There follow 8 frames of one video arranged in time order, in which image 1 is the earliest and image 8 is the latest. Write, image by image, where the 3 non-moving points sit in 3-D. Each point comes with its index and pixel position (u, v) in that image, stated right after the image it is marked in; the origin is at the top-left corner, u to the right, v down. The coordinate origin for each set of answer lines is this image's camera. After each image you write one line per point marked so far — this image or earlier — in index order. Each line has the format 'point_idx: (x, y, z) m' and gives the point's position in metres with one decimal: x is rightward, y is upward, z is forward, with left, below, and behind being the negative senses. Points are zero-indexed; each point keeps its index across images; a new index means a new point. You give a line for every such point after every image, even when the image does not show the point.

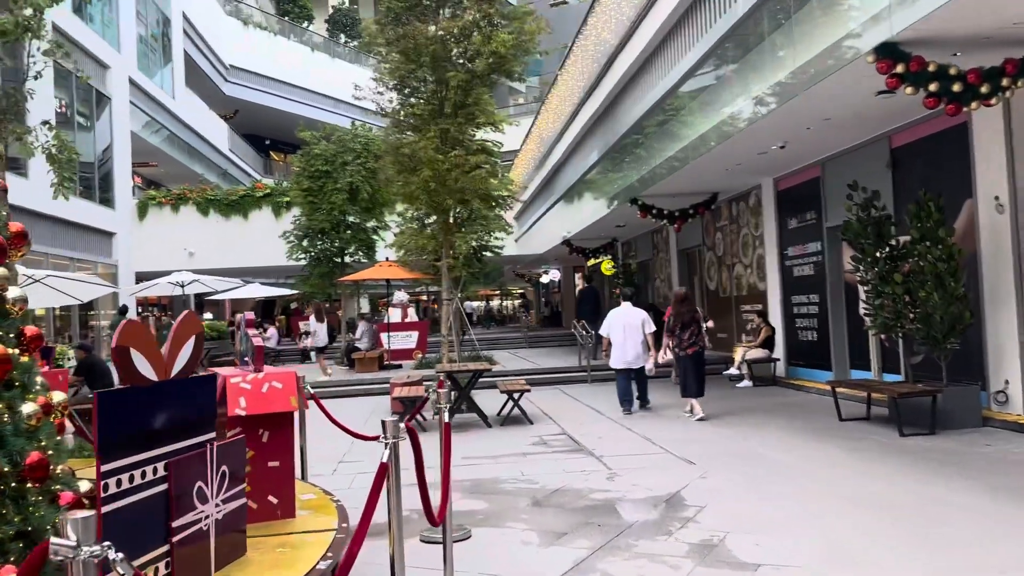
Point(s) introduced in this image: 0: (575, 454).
0: (+0.6, -1.6, +7.9) m
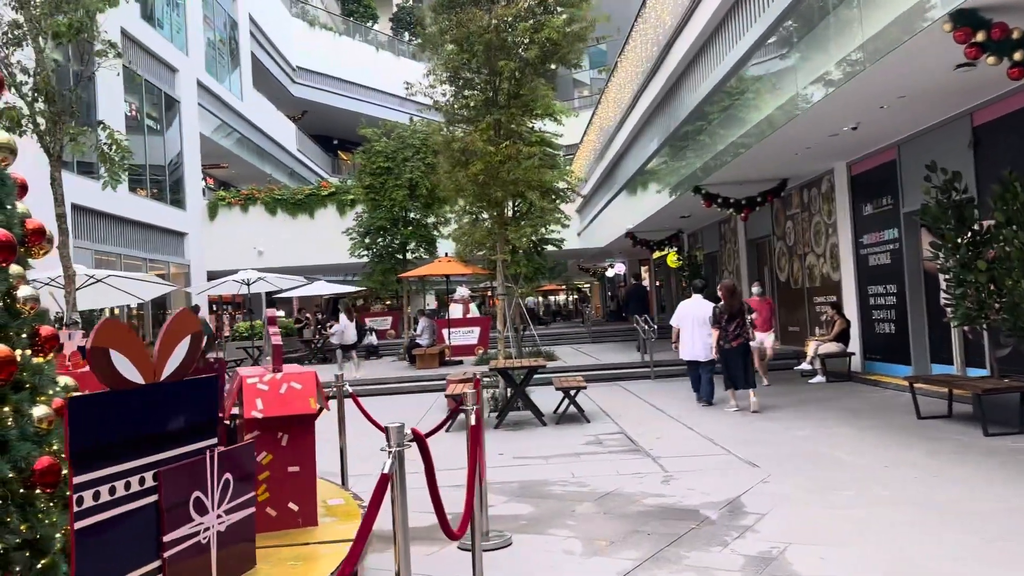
0: (+1.1, -1.5, +7.6) m
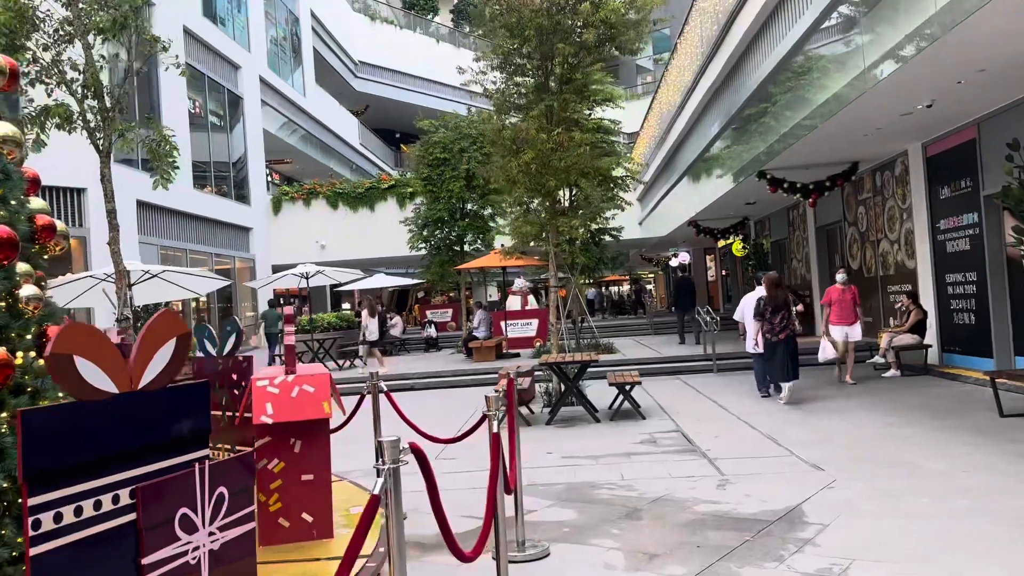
0: (+1.5, -1.4, +7.2) m
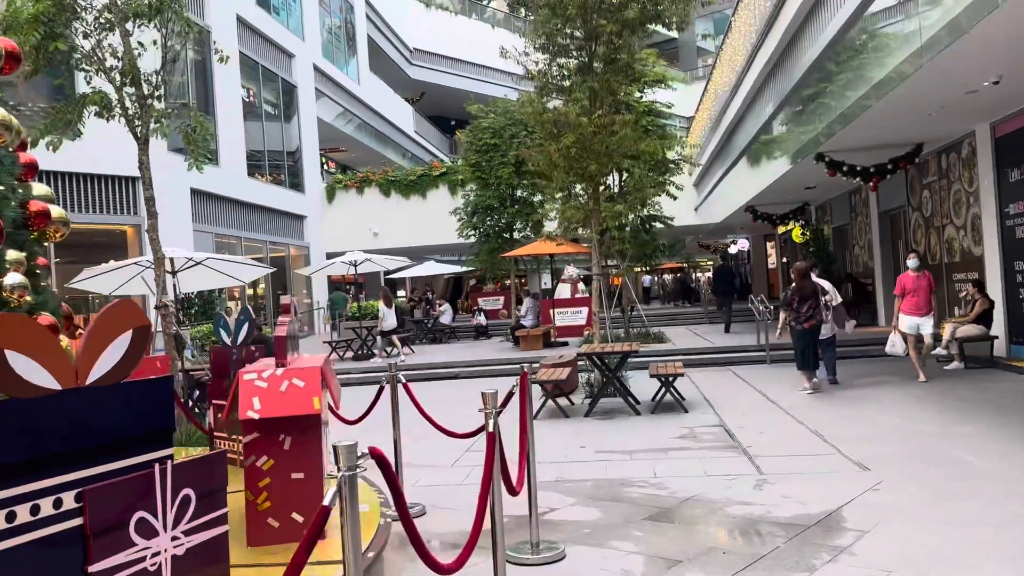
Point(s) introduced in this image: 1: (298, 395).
0: (+1.7, -1.3, +6.8) m
1: (-0.8, -0.4, +3.3) m
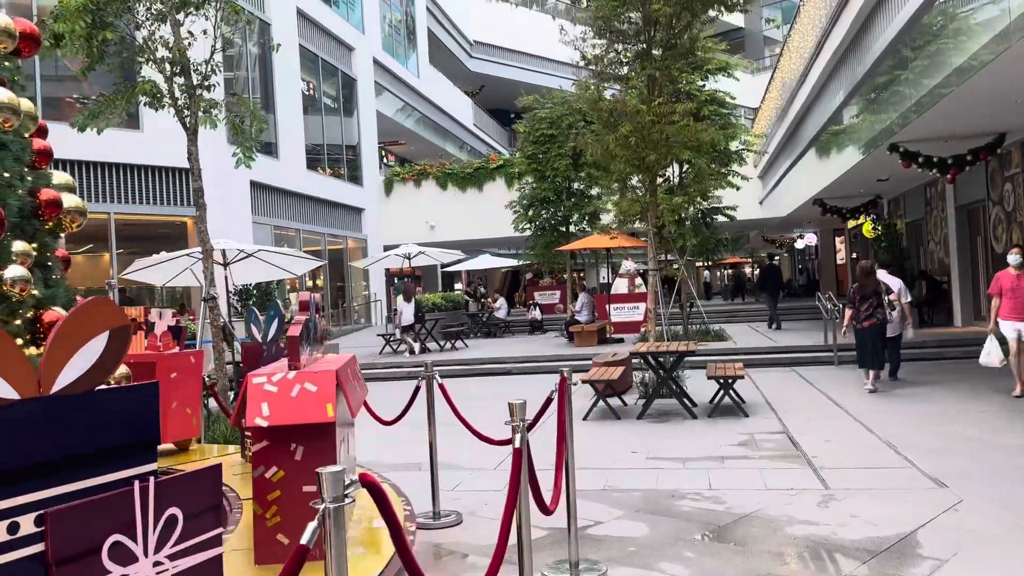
0: (+2.1, -1.3, +6.4) m
1: (-0.7, -0.4, +3.0) m
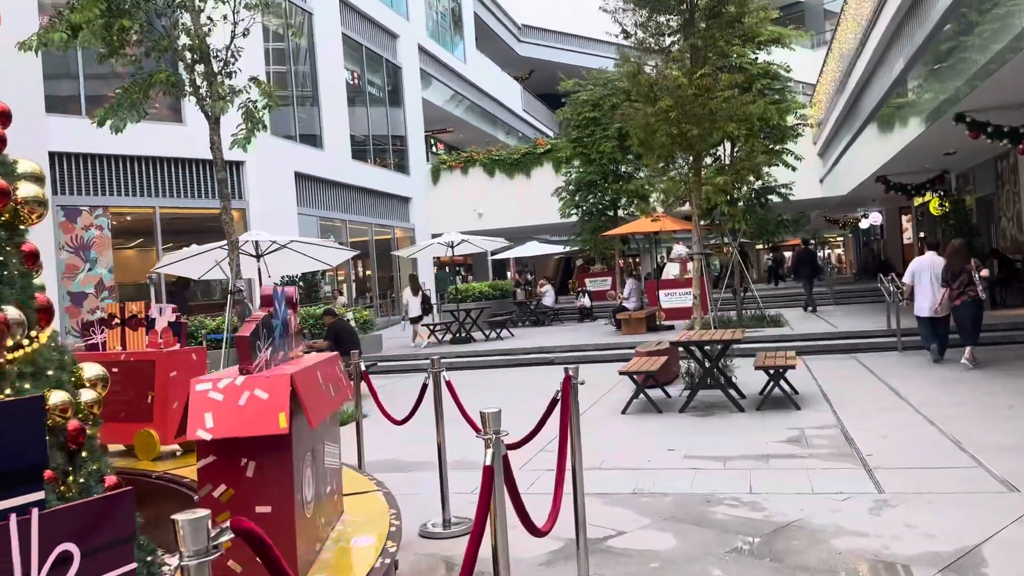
0: (+2.2, -1.2, +5.8) m
1: (-0.8, -0.4, +2.7) m
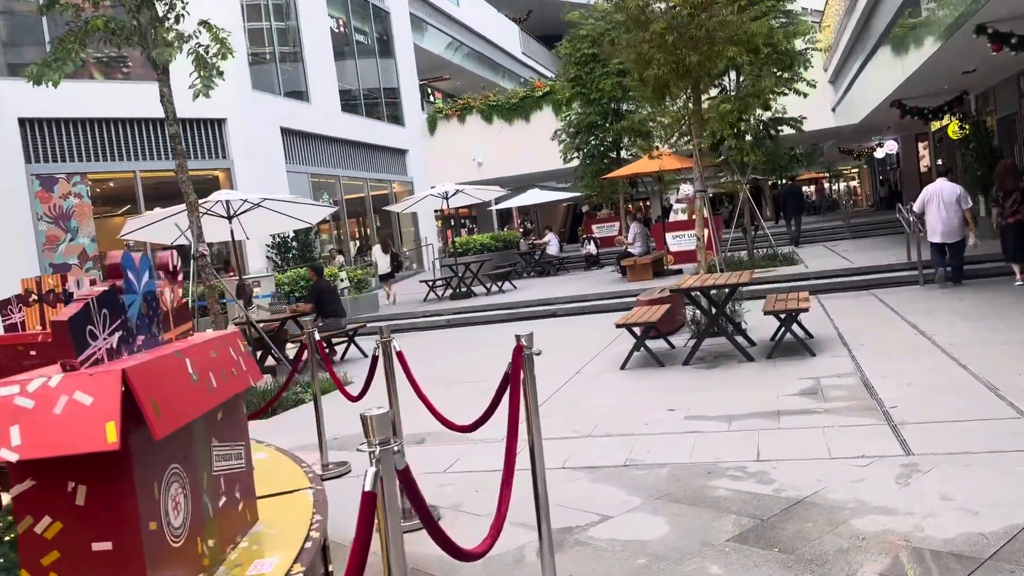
0: (+2.1, -0.8, +5.1) m
1: (-1.0, -0.3, +2.0) m
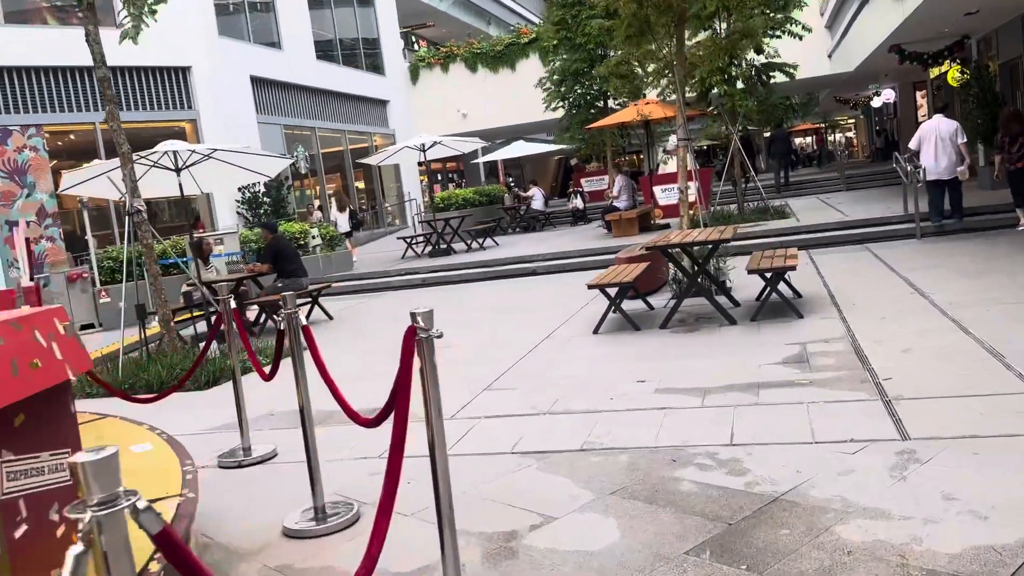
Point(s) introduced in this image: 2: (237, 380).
0: (+1.8, -0.6, +4.6) m
1: (-1.3, -0.3, +1.4) m
2: (-1.5, -0.5, +4.6) m
